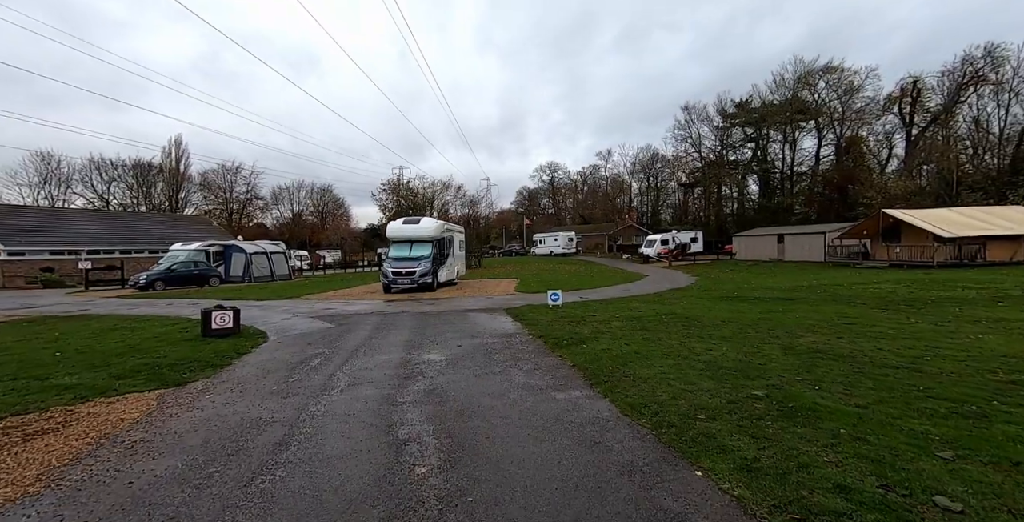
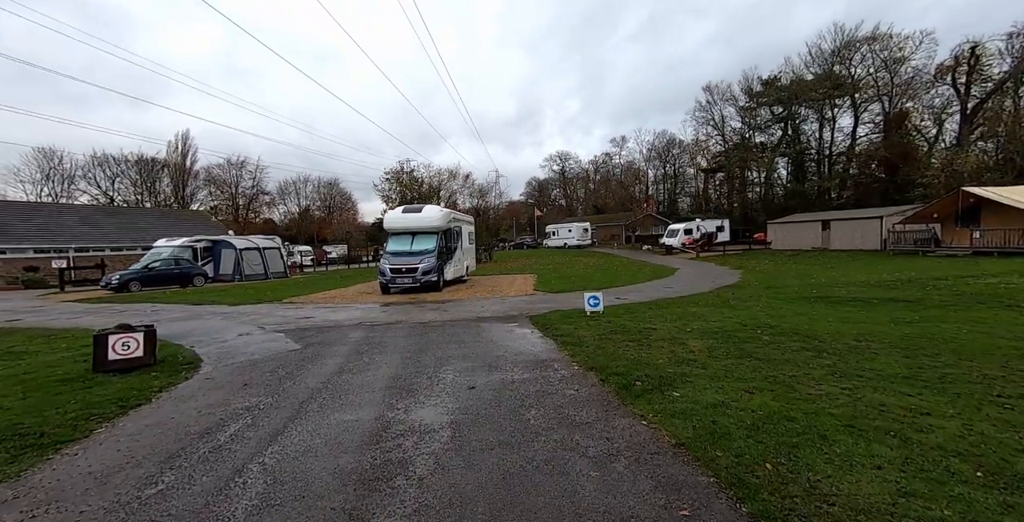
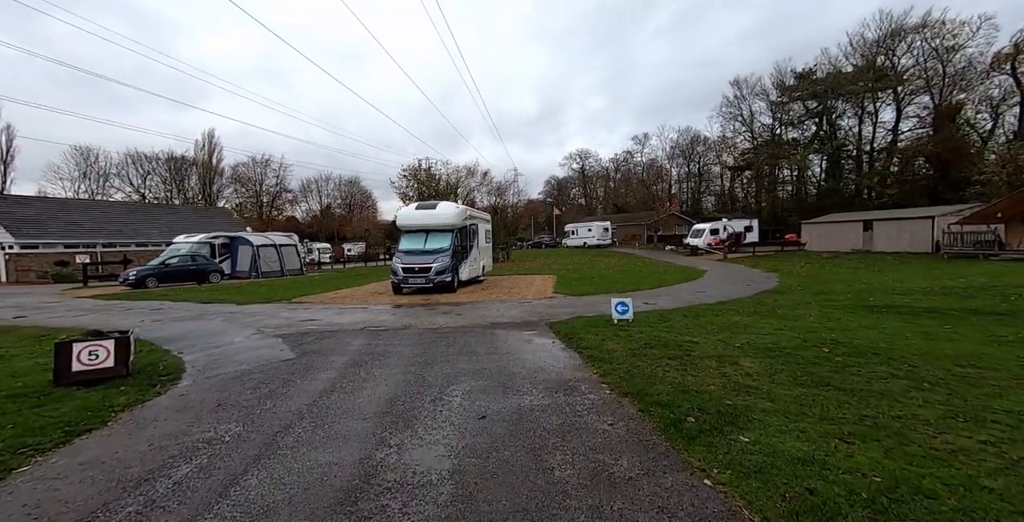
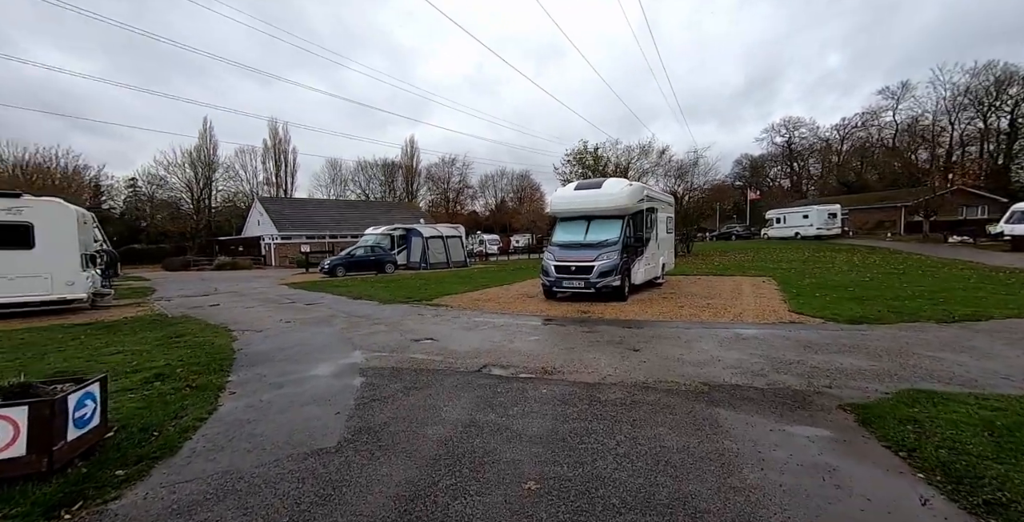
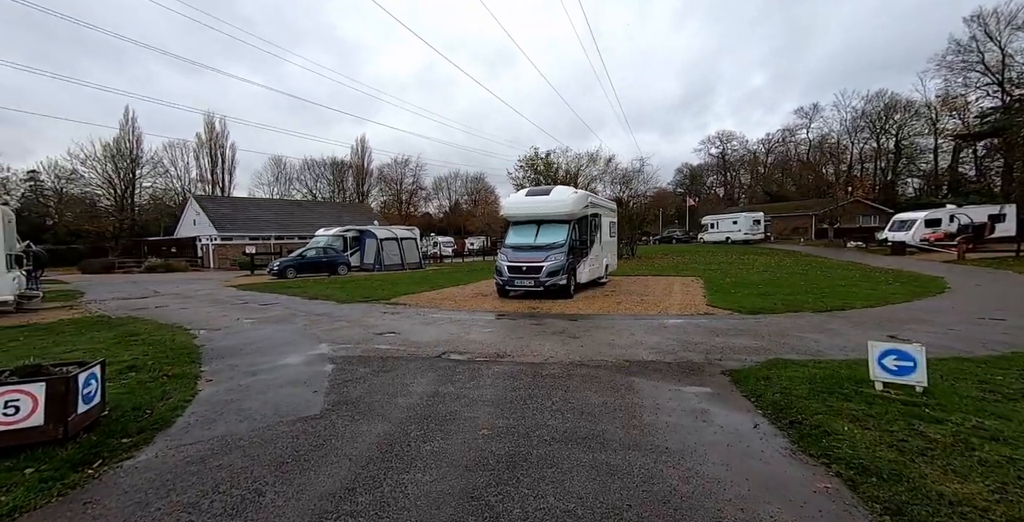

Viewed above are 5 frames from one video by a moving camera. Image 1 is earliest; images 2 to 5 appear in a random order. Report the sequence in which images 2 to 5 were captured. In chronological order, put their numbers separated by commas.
2, 3, 5, 4
